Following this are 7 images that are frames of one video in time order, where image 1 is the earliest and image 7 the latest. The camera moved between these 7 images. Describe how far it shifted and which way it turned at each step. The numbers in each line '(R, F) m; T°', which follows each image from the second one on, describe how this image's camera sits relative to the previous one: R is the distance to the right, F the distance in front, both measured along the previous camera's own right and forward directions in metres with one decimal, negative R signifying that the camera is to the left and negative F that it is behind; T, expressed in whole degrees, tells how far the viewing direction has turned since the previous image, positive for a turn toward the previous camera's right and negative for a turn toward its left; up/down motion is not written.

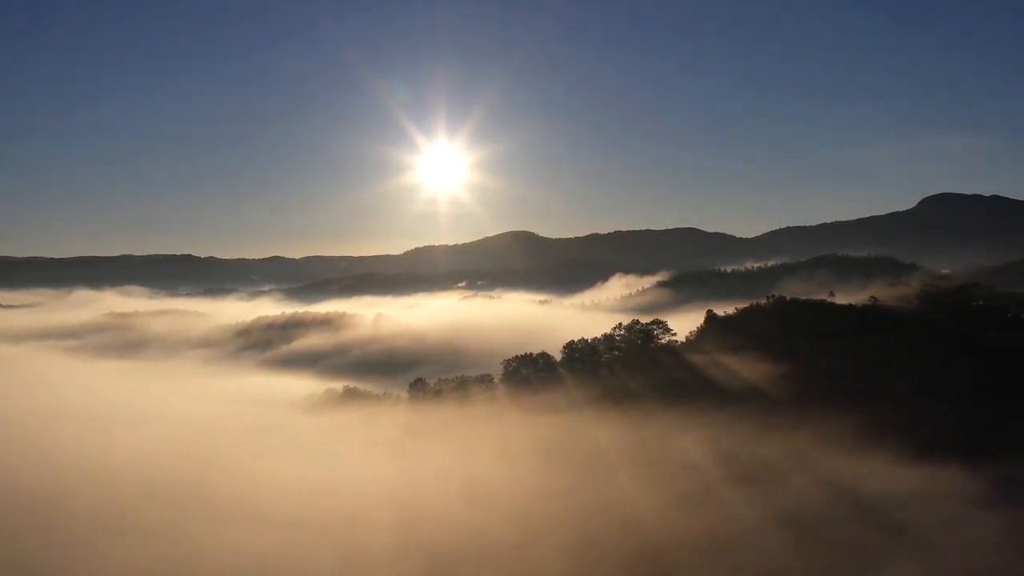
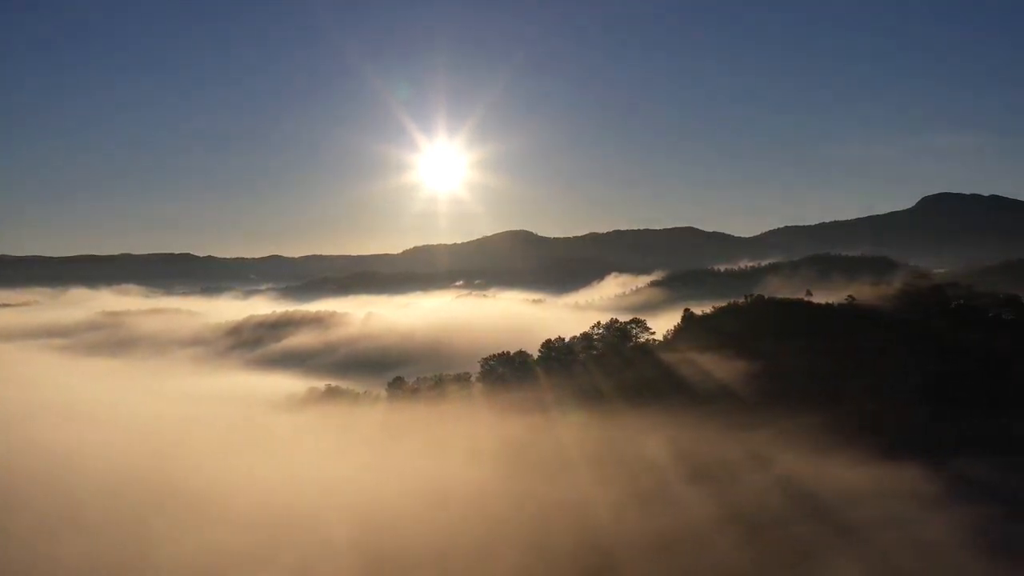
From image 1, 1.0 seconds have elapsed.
(+2.7, +0.2) m; 0°
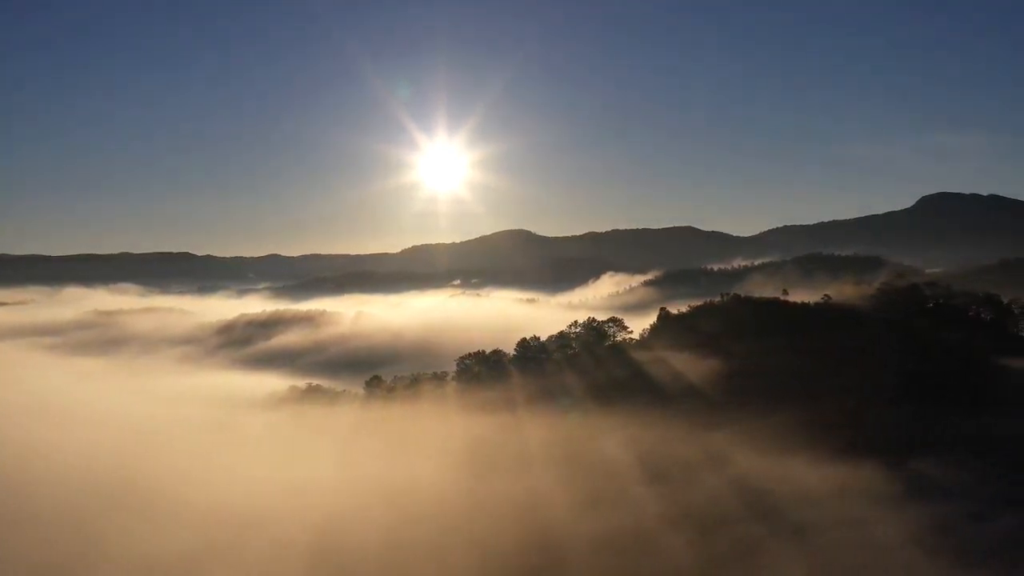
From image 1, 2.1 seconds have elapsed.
(+2.9, +0.2) m; 0°
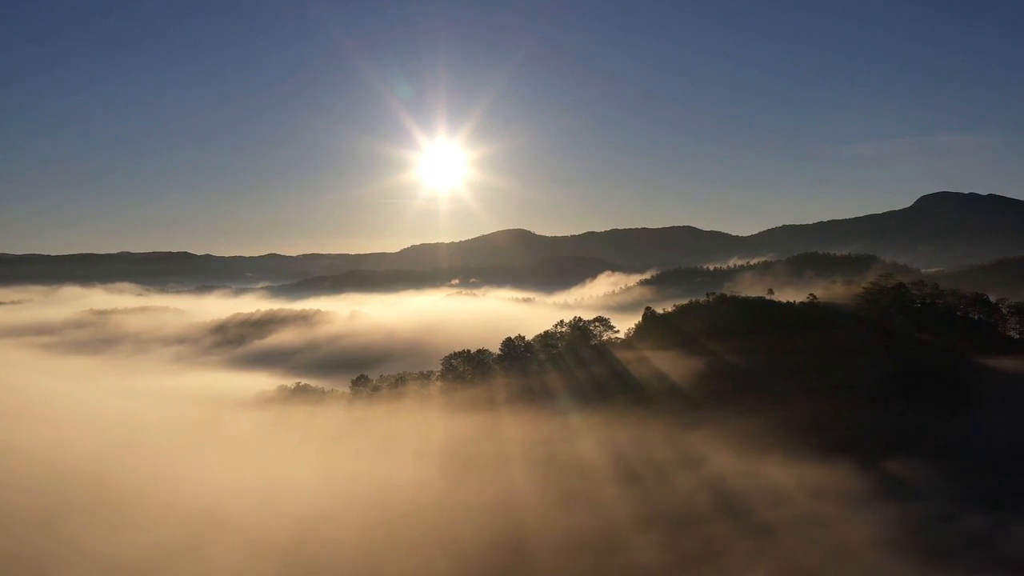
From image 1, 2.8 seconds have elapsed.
(+1.7, +0.2) m; 0°
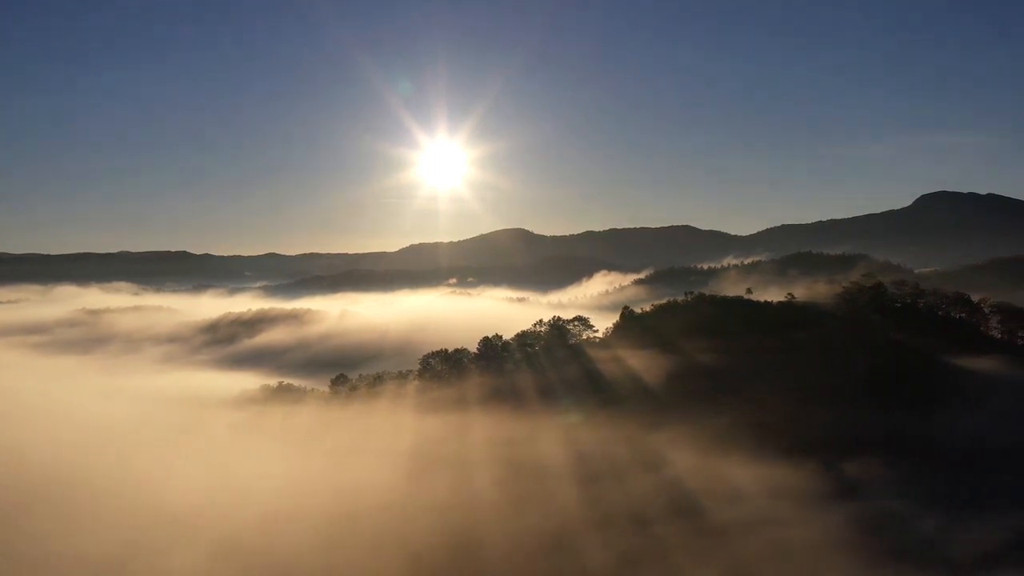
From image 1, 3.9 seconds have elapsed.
(+2.7, +0.3) m; 0°
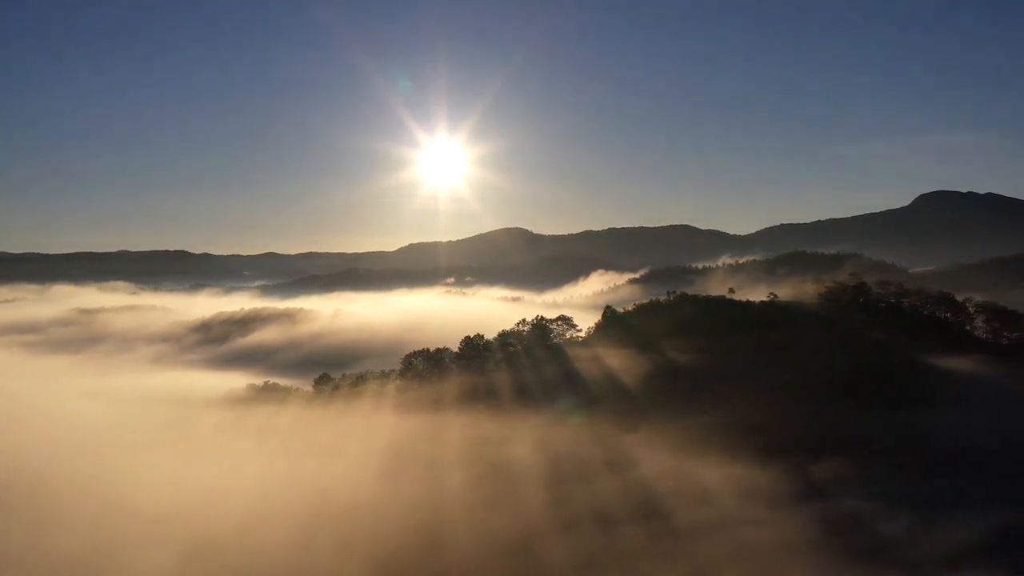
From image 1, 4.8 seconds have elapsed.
(+2.1, +0.2) m; 0°
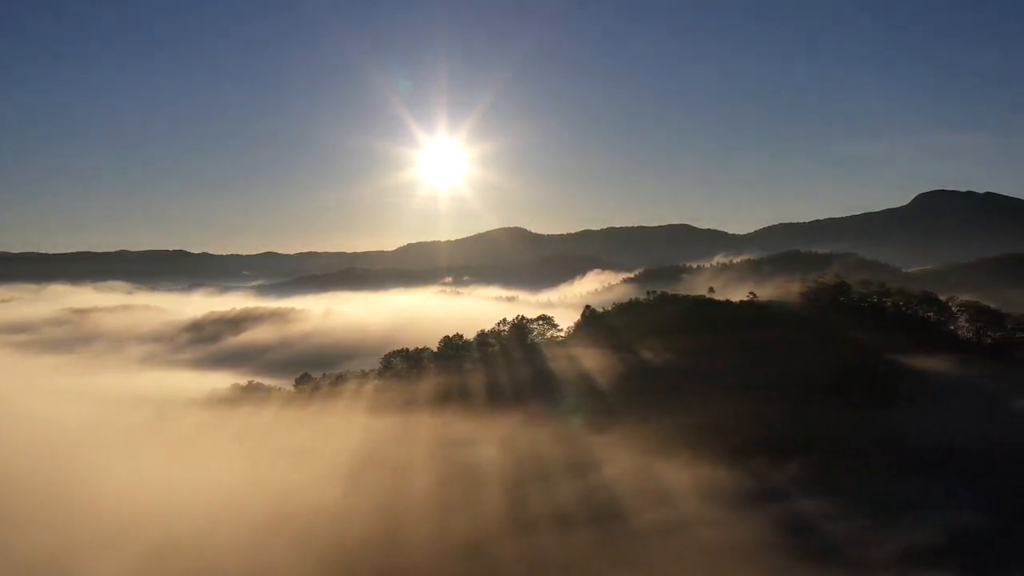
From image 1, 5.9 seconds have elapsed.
(+2.4, +0.3) m; 0°
